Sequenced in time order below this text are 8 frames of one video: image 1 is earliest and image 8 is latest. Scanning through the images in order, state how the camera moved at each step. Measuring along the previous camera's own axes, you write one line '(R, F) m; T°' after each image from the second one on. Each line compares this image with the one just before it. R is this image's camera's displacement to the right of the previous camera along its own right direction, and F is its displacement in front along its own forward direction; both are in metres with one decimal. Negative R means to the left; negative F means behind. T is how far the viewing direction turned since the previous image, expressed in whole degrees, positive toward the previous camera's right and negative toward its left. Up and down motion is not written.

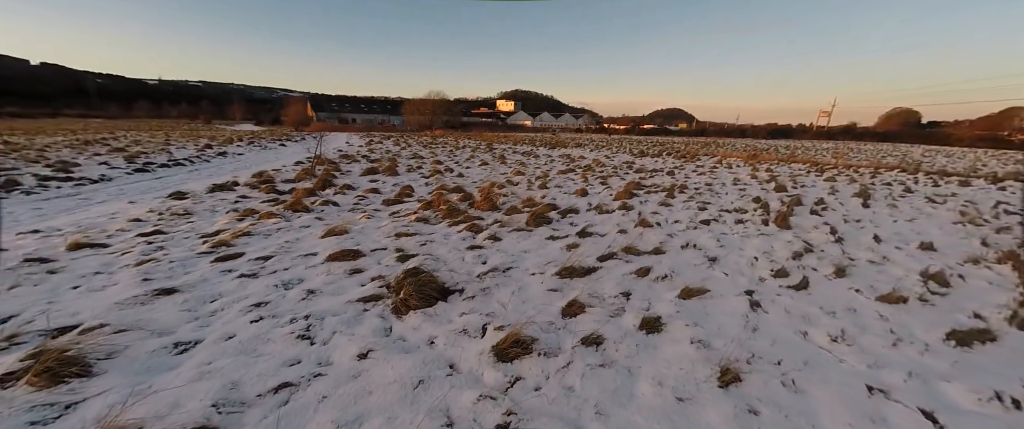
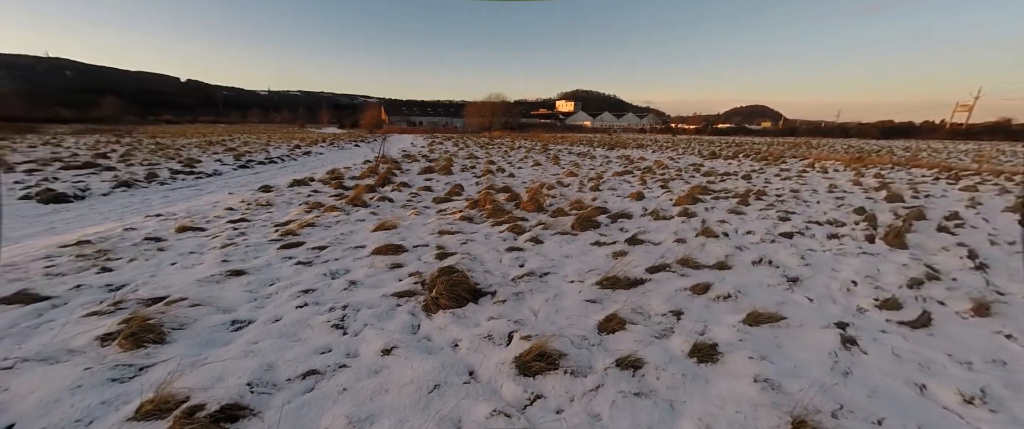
(+0.2, +0.3) m; -10°
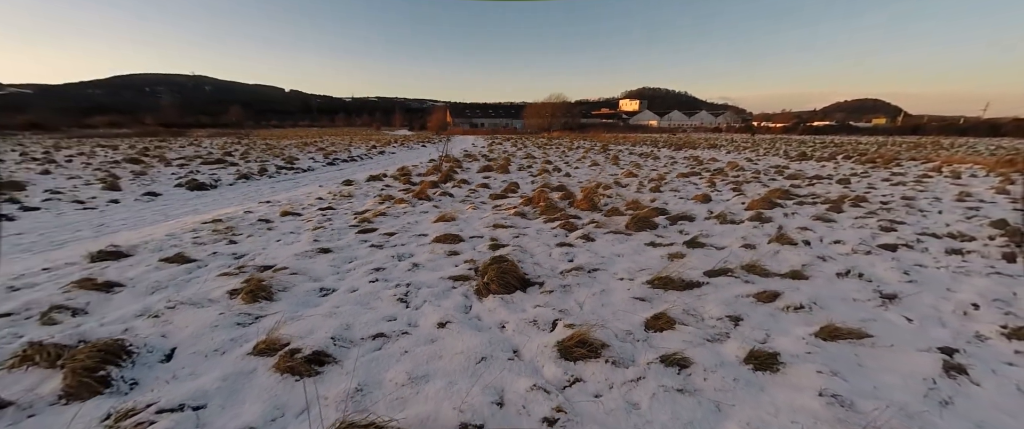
(+0.1, -0.2) m; -10°
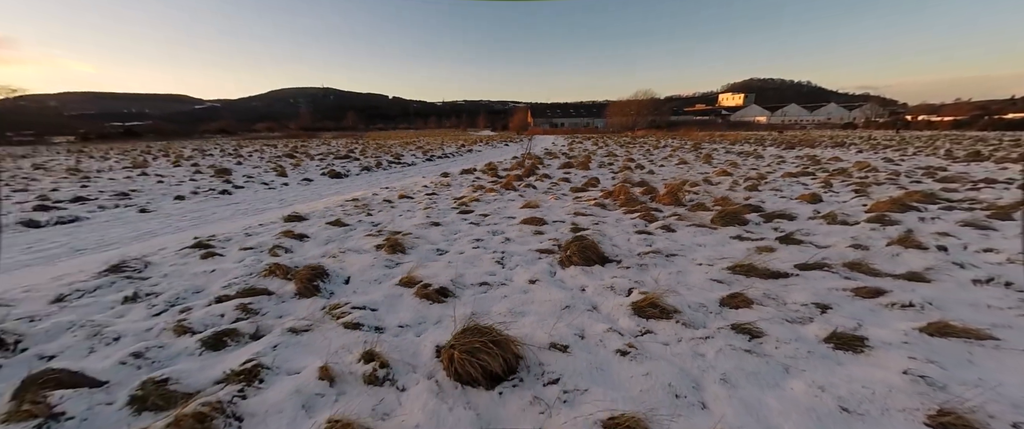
(0.0, -0.6) m; -12°
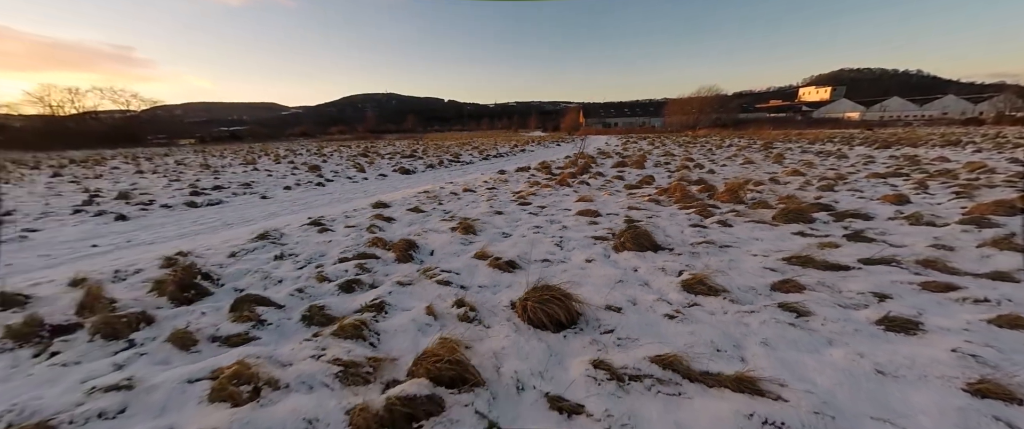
(-0.1, -0.5) m; -8°
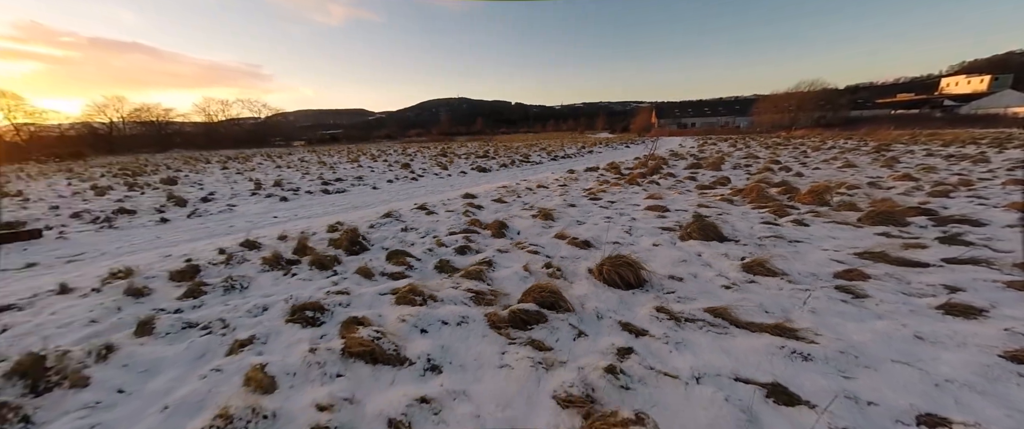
(-0.2, -0.8) m; -10°
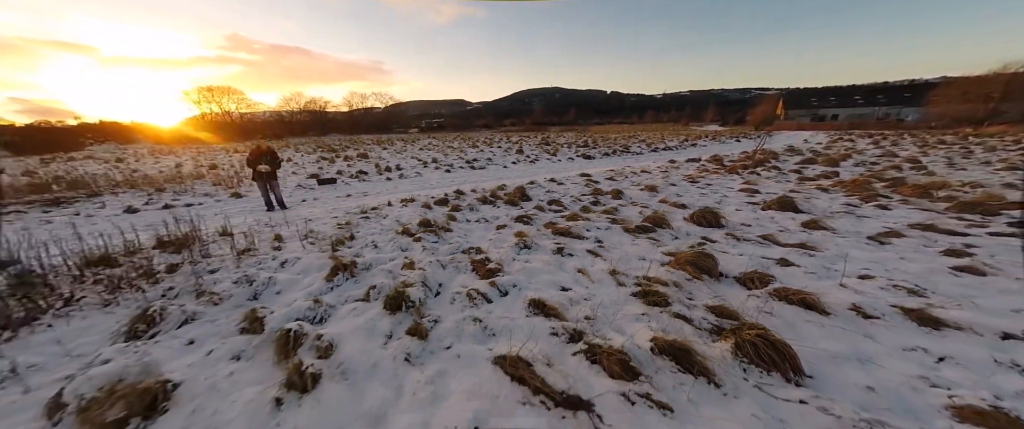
(-0.5, -2.3) m; -14°
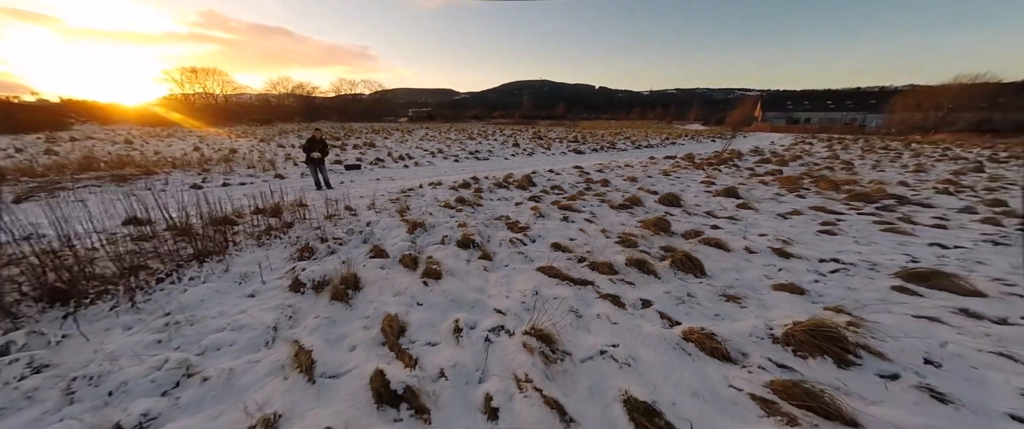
(-0.5, -1.6) m; +3°
